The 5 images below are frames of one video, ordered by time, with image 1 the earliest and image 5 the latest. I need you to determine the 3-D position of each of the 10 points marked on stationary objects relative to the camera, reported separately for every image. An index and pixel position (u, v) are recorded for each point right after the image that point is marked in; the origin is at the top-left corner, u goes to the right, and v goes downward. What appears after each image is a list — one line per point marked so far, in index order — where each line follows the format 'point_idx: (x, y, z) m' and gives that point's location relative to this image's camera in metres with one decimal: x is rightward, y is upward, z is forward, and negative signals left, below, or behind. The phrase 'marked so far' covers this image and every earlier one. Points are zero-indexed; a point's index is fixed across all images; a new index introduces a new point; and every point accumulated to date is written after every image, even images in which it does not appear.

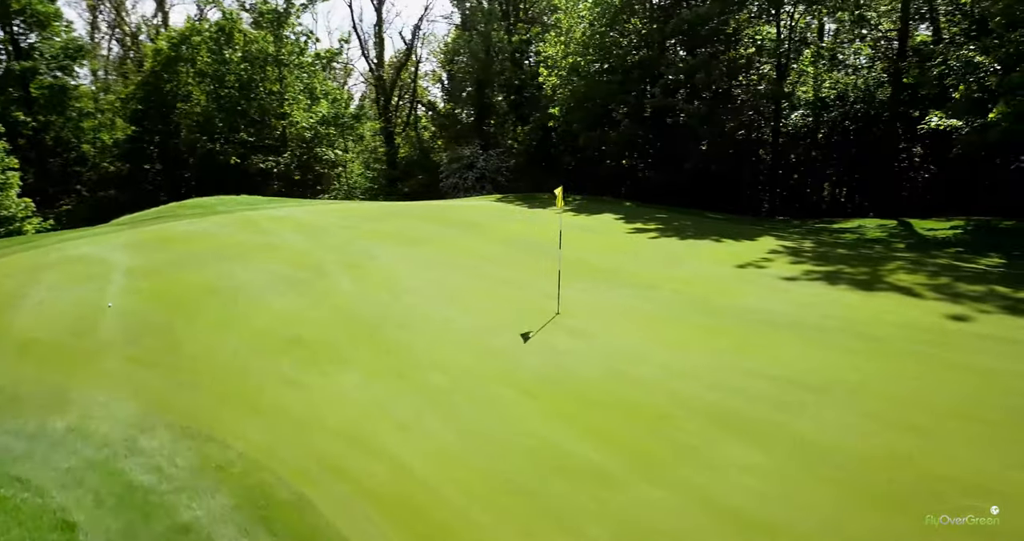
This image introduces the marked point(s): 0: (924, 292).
0: (+5.8, -0.3, +9.9) m
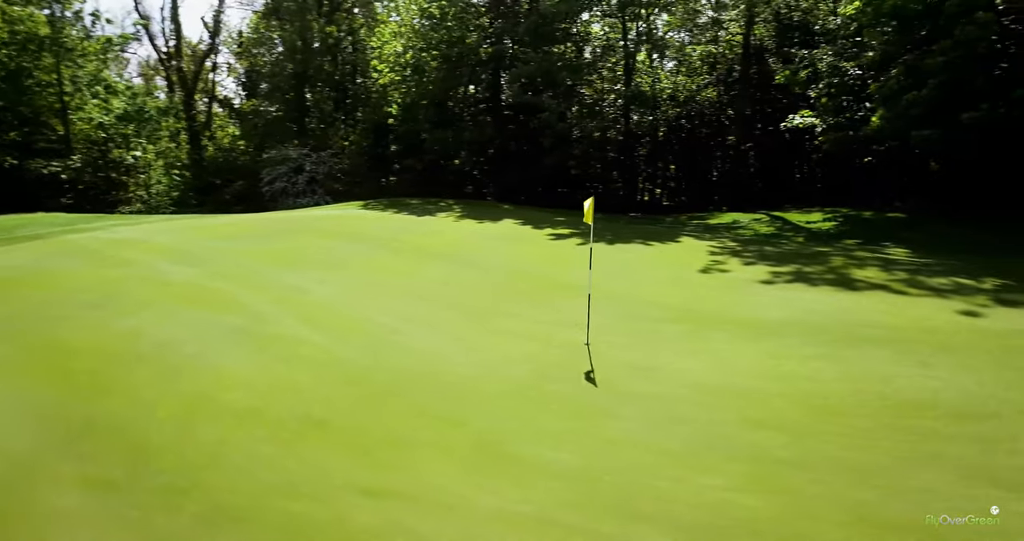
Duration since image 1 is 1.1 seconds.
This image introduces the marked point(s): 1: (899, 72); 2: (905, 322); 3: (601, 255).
0: (+5.7, -0.2, +10.1) m
1: (+8.5, +4.4, +15.8) m
2: (+4.7, -0.6, +8.2) m
3: (+1.7, +0.3, +13.1) m
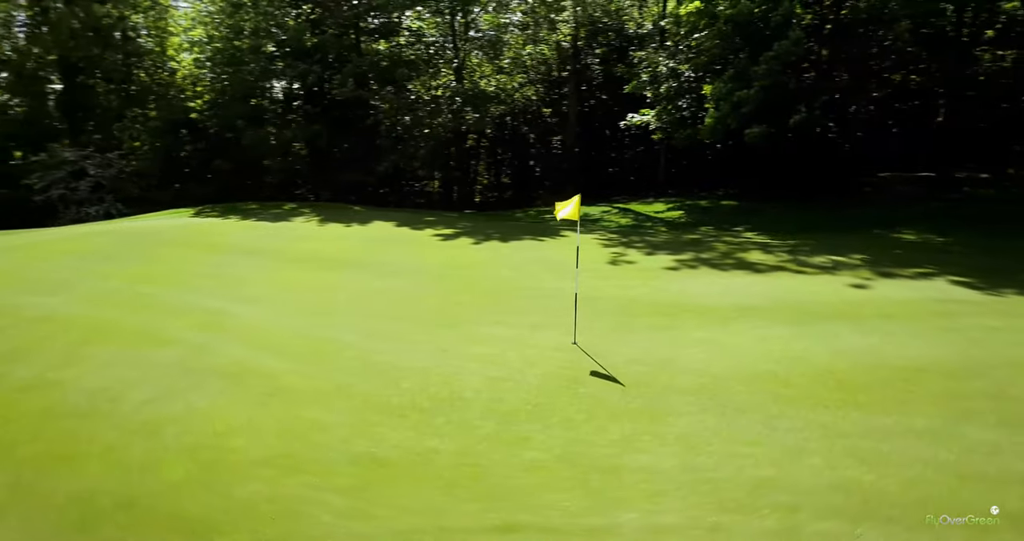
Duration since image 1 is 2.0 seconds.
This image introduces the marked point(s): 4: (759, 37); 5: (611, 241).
0: (+4.6, +0.1, +11.3) m
1: (+5.4, +4.8, +17.6) m
2: (+4.3, -0.4, +9.3) m
3: (-0.1, +0.3, +13.0) m
4: (+6.1, +5.8, +17.8) m
5: (+2.0, +0.6, +14.4) m
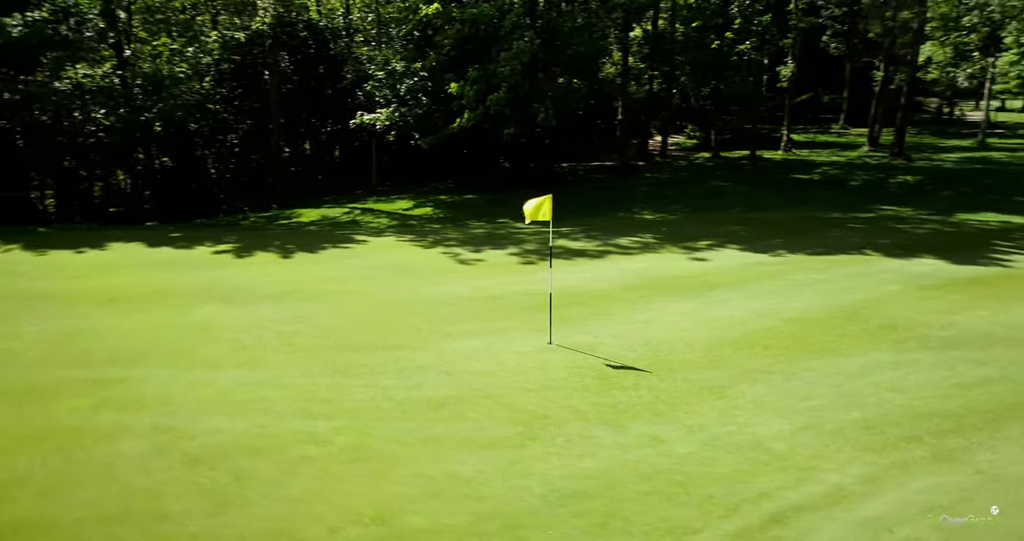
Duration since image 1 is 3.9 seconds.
0: (+1.9, +0.4, +12.8) m
1: (-1.1, +5.1, +18.4) m
2: (+2.7, 0.0, +10.9) m
3: (-3.0, +0.1, +11.8) m
4: (-0.7, +6.1, +19.0) m
5: (-1.9, +0.6, +14.2) m
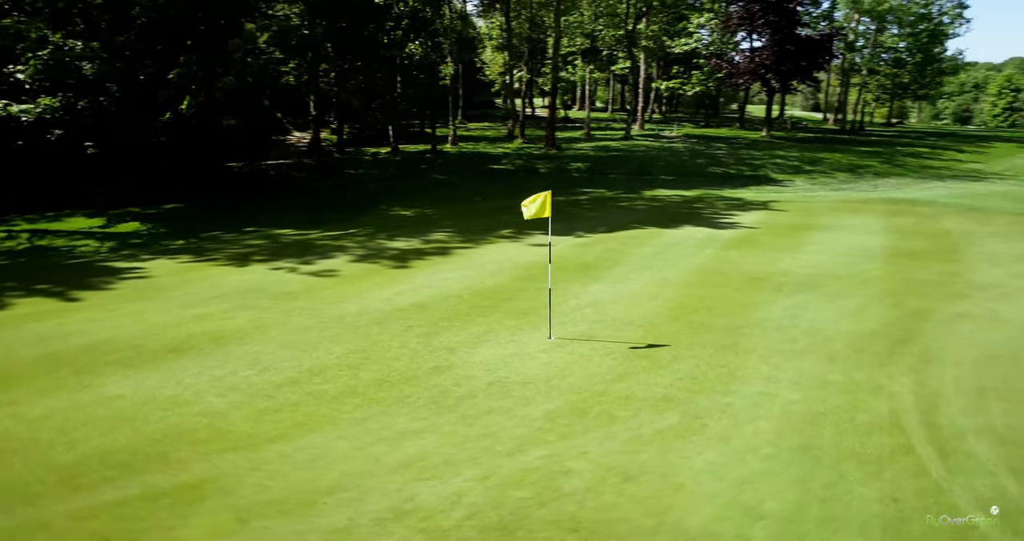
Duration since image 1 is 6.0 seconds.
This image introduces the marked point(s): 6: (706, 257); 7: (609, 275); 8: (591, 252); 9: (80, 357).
0: (-1.2, +0.5, +12.9) m
1: (-7.4, +4.6, +15.6) m
2: (+0.6, +0.2, +11.7) m
3: (-4.7, -0.4, +9.3) m
4: (-7.5, +5.7, +16.3) m
5: (-5.2, +0.2, +11.8) m
6: (+3.1, +0.2, +11.5) m
7: (+1.4, -0.1, +10.5) m
8: (+1.3, +0.3, +12.0) m
9: (-4.3, -0.9, +6.9) m
